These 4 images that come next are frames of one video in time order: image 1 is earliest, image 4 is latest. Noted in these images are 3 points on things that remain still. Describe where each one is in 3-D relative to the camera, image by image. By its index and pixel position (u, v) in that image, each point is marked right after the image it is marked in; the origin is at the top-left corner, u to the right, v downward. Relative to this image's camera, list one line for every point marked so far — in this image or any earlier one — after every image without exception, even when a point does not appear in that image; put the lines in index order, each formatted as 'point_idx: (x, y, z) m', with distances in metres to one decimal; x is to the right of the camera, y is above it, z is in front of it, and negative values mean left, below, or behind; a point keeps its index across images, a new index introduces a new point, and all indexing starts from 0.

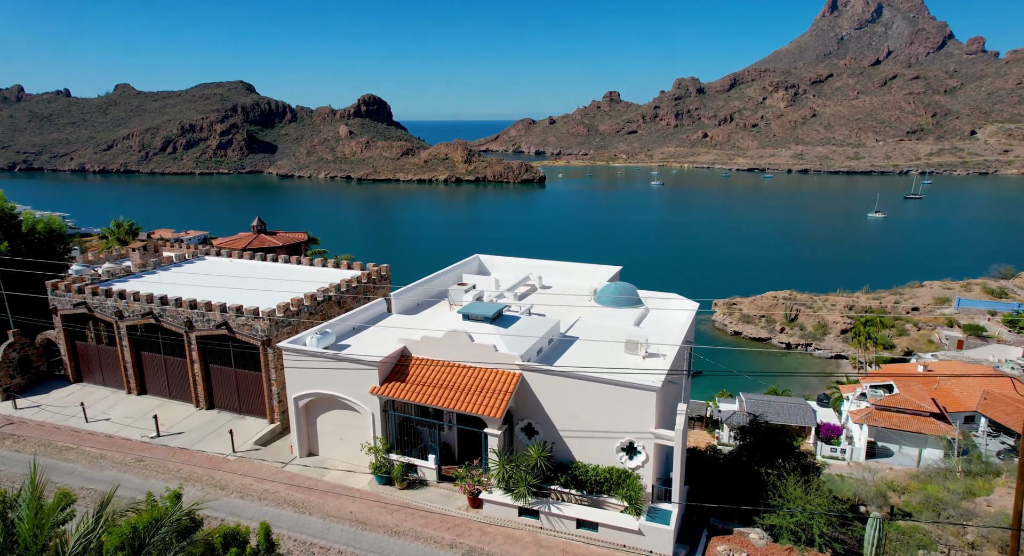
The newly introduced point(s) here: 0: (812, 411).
0: (+8.5, -3.8, +18.1) m
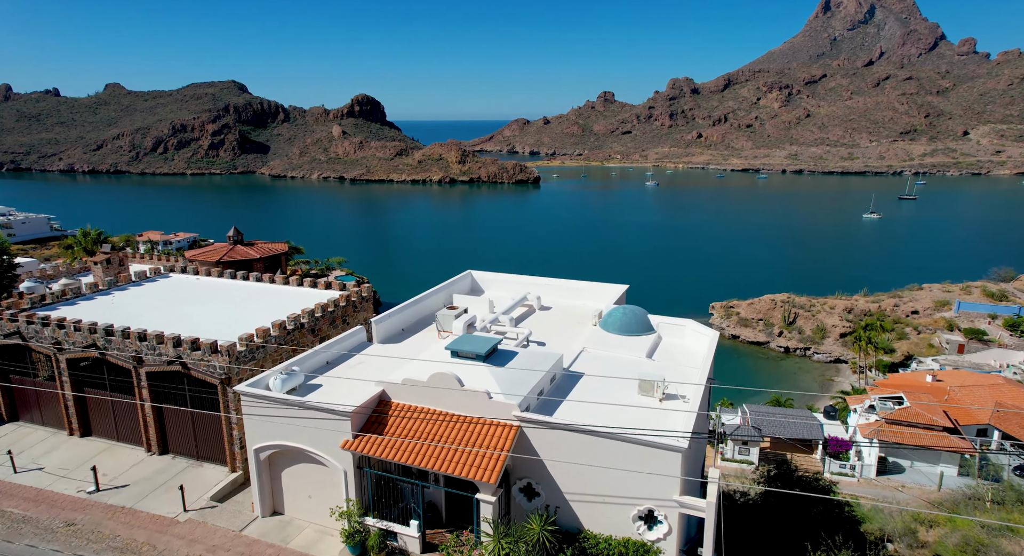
0: (+8.4, -4.0, +17.4) m
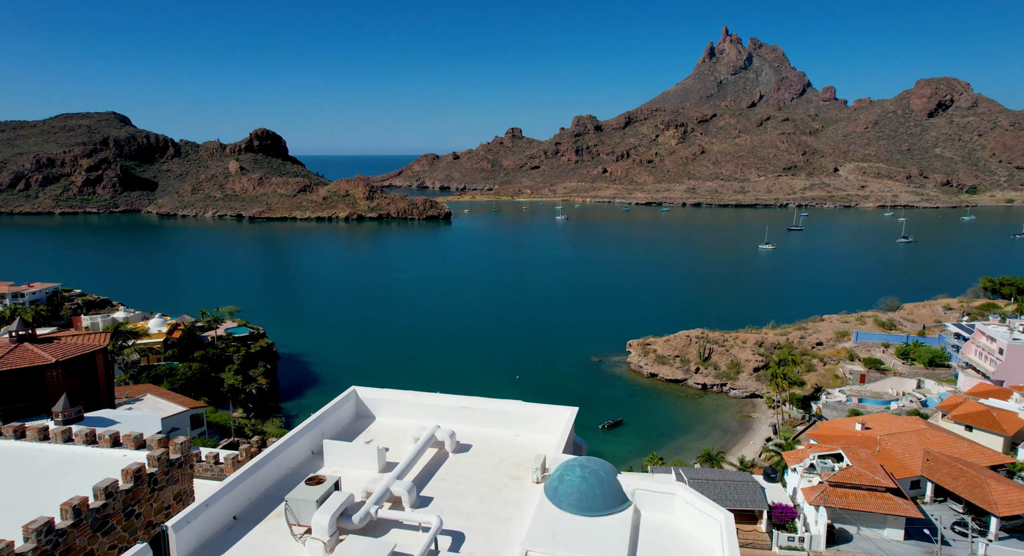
0: (+6.3, -5.3, +16.1) m
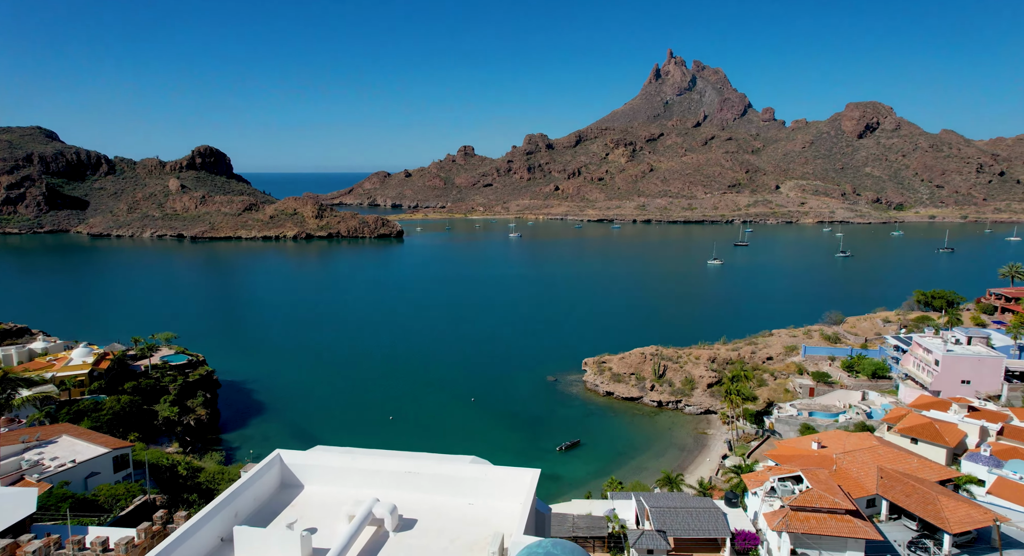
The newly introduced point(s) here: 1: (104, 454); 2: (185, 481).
0: (+5.2, -5.8, +15.8) m
1: (-11.0, -4.7, +17.3) m
2: (-9.8, -6.1, +19.2) m
